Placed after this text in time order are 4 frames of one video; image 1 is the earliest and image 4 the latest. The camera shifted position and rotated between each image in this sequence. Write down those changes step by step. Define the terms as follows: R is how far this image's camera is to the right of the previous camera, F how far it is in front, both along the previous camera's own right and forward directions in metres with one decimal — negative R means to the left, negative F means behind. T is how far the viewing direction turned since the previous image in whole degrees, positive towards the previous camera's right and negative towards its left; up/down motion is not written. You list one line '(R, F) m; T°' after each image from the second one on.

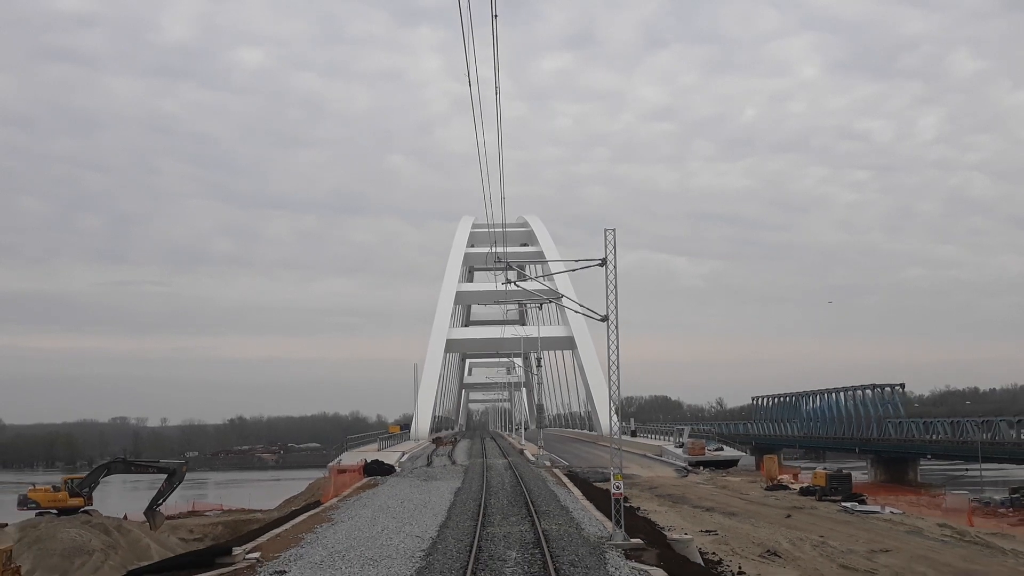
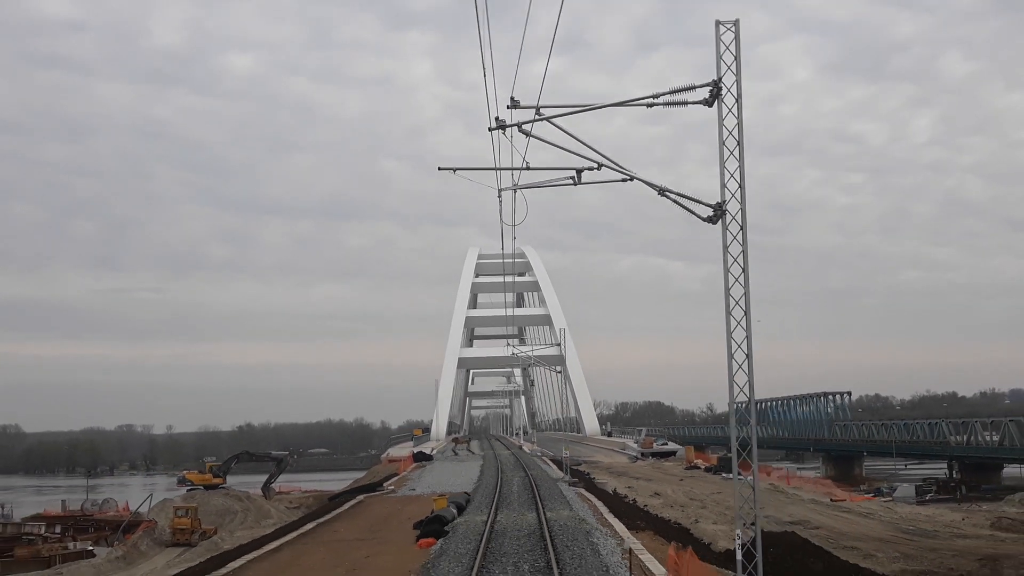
(-0.1, -11.8) m; 0°
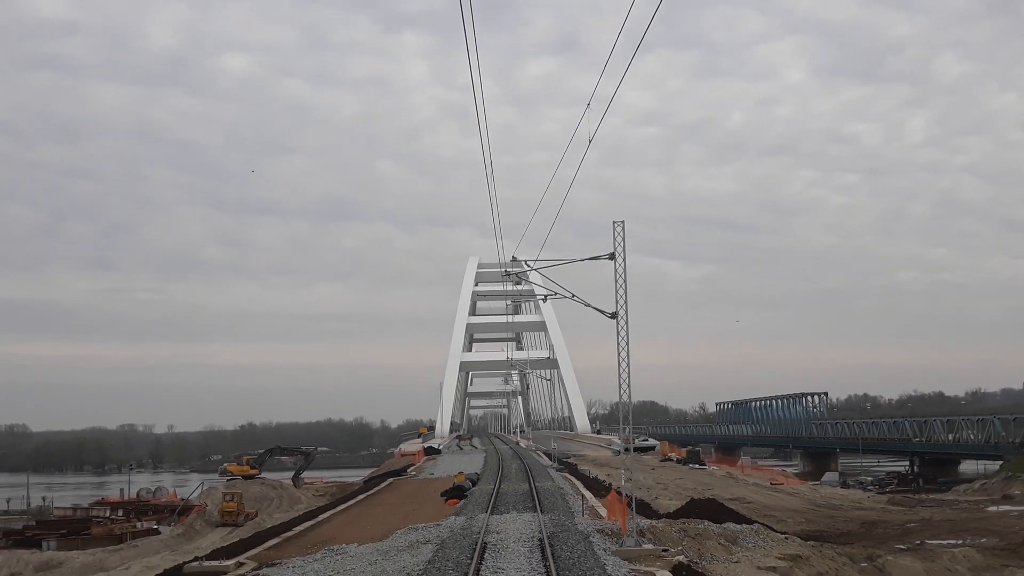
(-0.1, -5.5) m; 0°
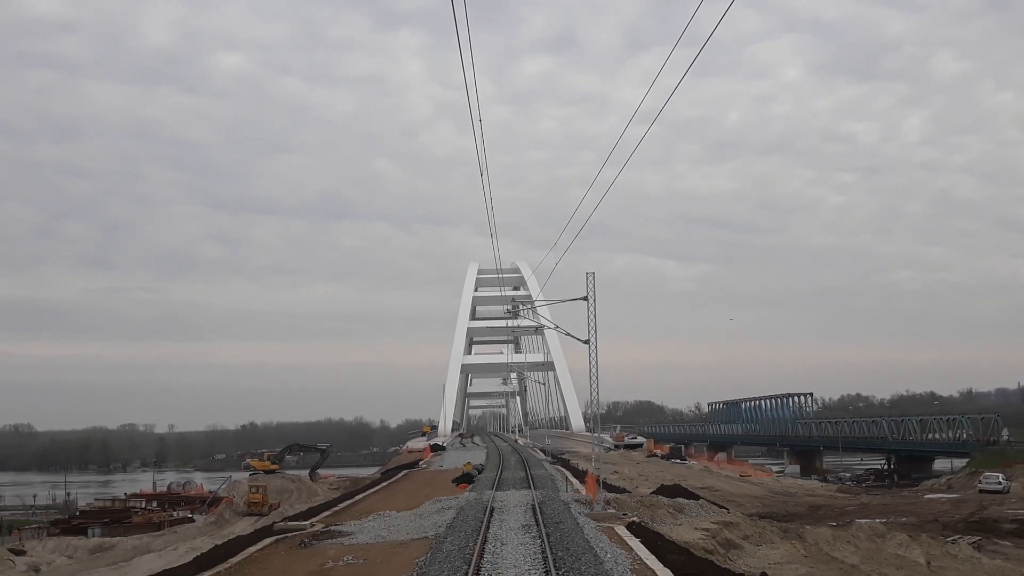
(0.0, -3.8) m; 0°
